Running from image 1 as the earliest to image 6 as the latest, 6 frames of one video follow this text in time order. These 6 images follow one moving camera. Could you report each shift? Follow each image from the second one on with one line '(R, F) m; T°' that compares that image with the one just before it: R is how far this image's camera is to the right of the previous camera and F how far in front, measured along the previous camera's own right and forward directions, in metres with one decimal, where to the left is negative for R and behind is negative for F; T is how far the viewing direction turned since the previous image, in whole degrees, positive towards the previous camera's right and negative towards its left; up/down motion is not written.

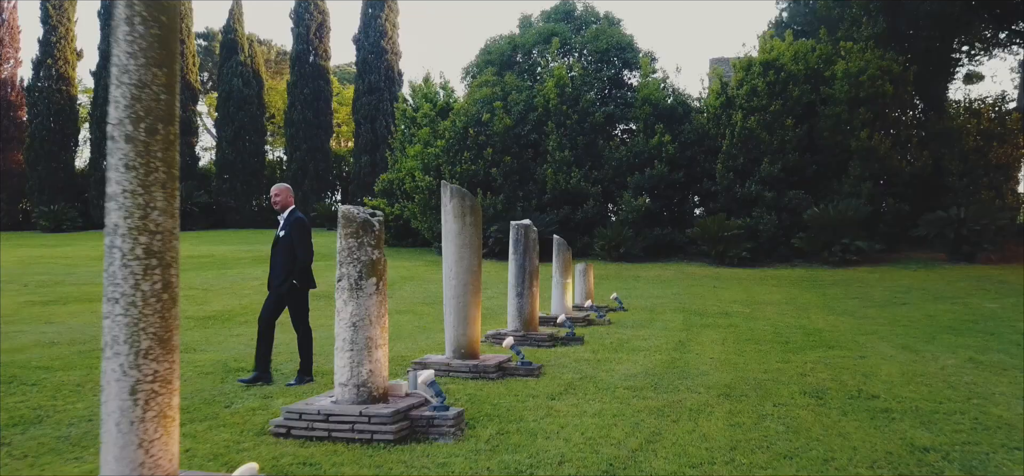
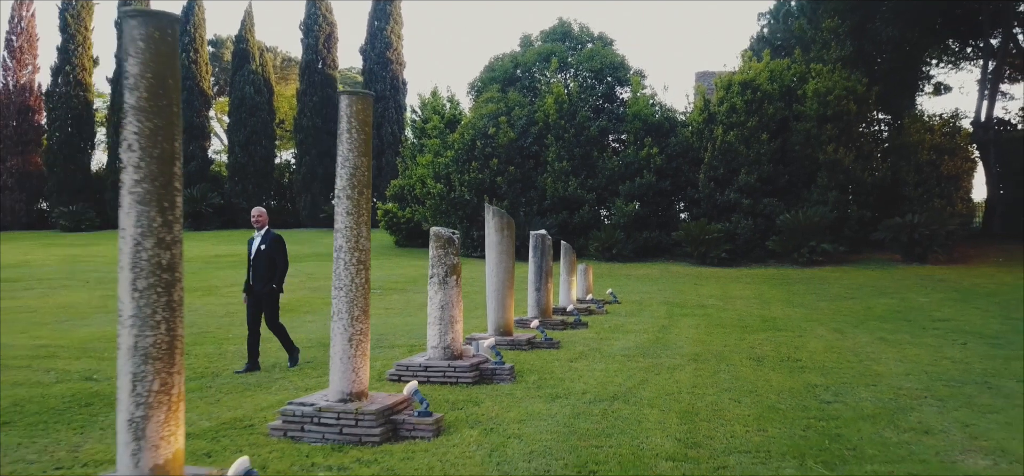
(-0.5, -2.6) m; +1°
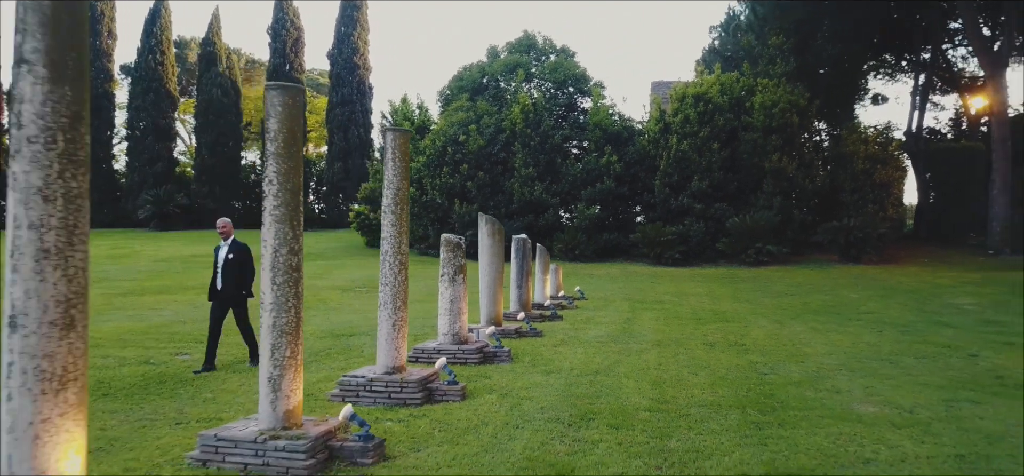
(-0.5, -1.6) m; +3°
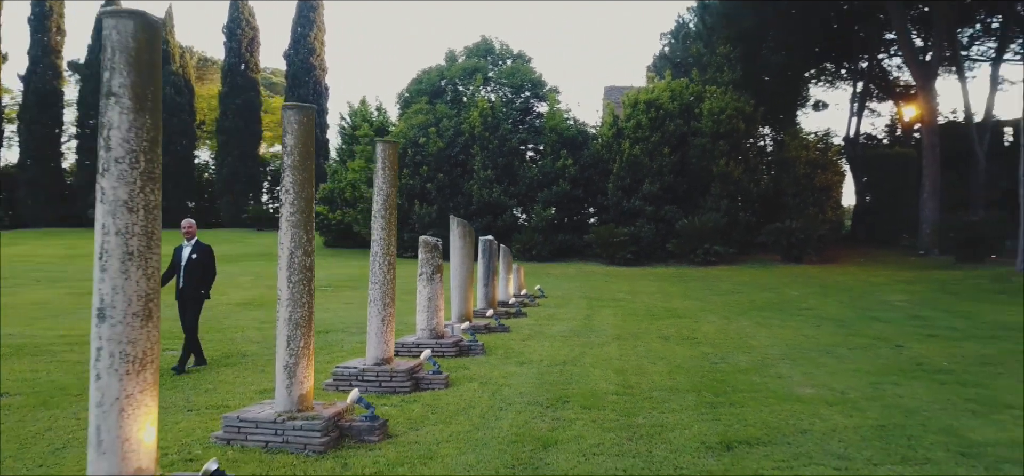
(-0.3, -0.8) m; +4°
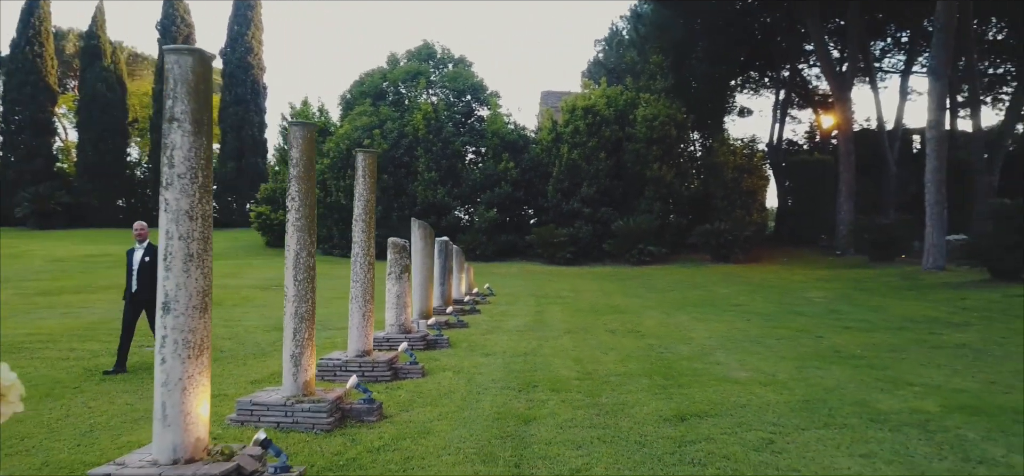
(-0.4, -0.9) m; +5°
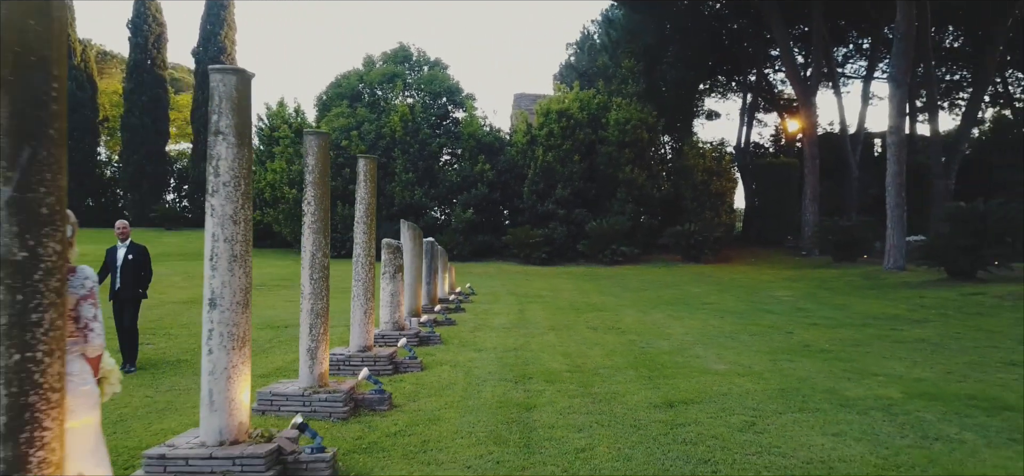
(-0.3, -0.6) m; +2°
